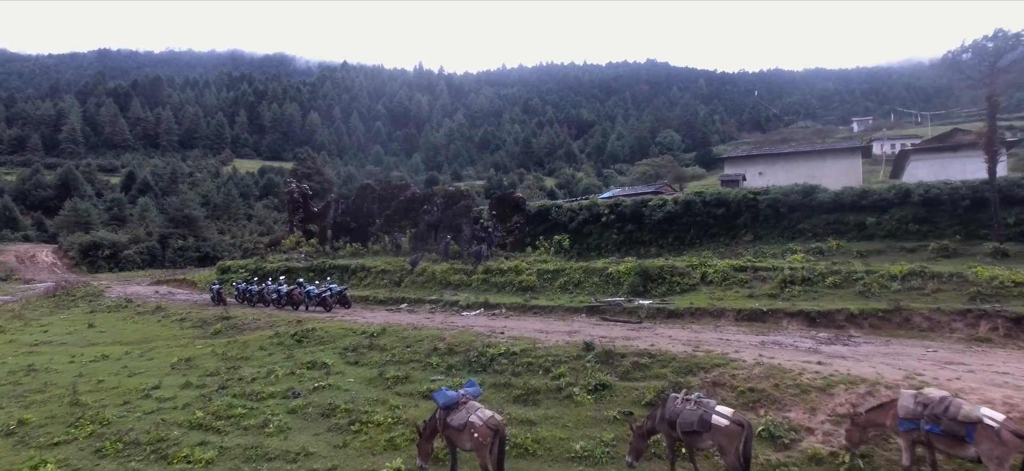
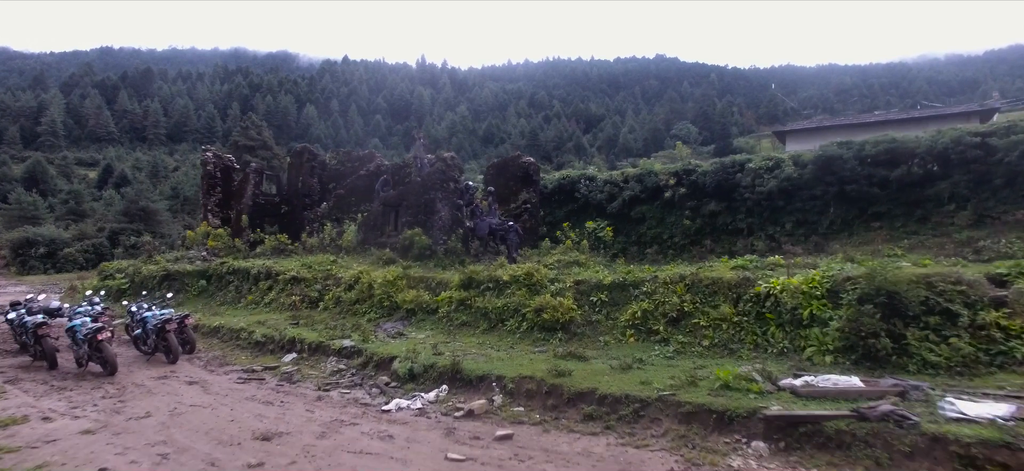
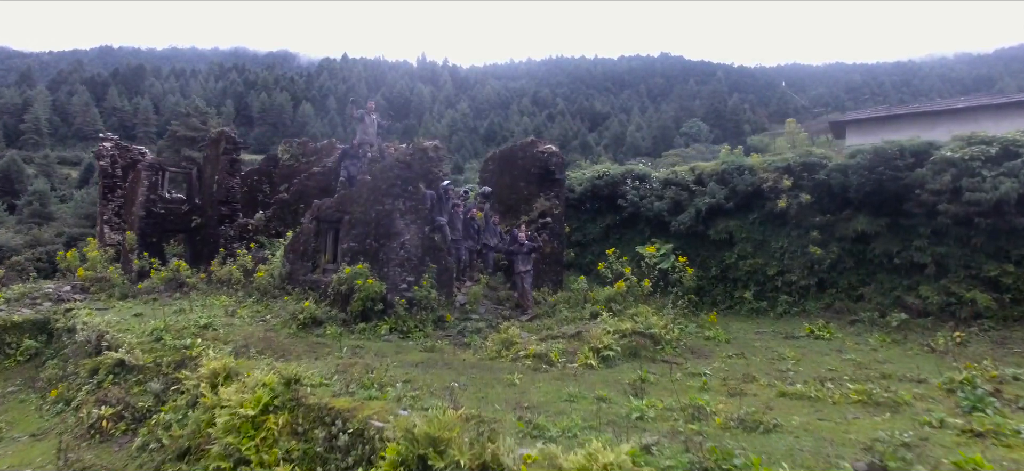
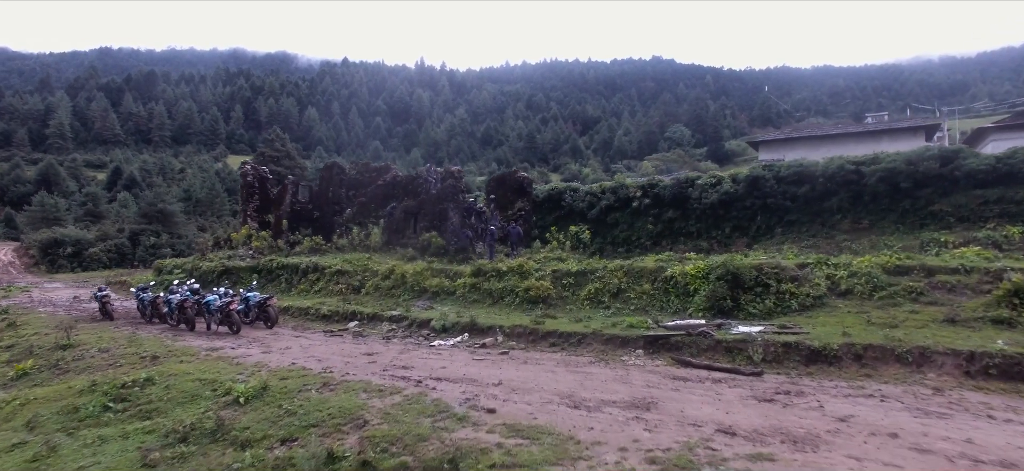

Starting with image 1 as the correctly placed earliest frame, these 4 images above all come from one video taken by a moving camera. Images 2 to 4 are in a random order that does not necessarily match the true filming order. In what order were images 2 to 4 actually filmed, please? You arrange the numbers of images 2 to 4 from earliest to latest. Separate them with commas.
4, 2, 3
